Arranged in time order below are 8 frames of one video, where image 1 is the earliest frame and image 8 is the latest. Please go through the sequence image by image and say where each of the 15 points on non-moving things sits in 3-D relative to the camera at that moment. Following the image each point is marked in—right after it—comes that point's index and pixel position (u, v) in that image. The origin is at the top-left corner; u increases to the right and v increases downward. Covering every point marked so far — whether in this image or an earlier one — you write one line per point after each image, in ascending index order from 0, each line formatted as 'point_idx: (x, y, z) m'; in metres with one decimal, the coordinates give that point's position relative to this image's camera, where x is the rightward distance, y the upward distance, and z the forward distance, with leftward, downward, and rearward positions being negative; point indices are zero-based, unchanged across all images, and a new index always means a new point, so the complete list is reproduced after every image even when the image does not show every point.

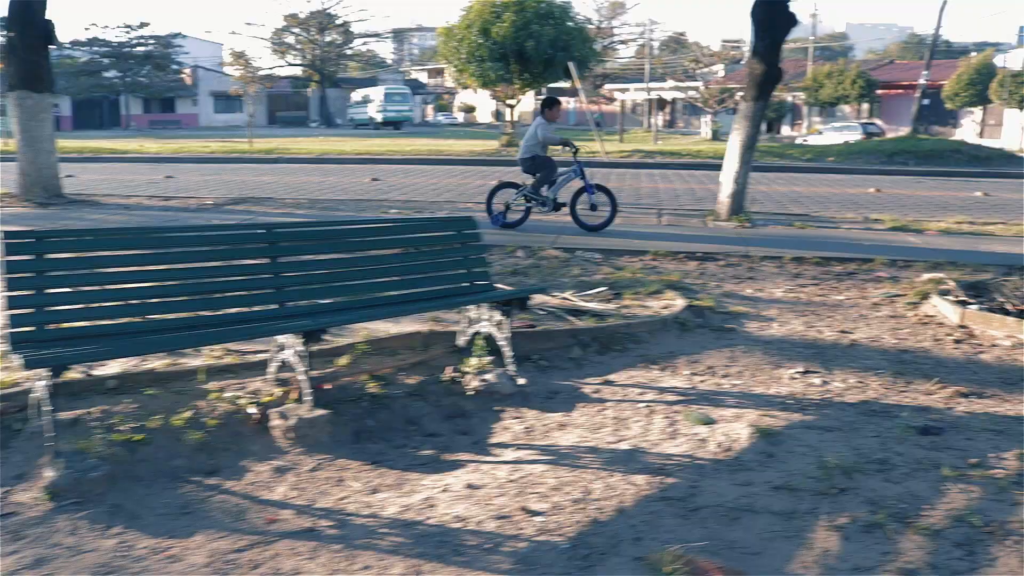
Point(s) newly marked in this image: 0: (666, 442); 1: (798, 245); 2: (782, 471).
0: (+0.8, -0.8, +5.3) m
1: (+2.8, +0.5, +10.3) m
2: (+1.3, -0.9, +4.8) m
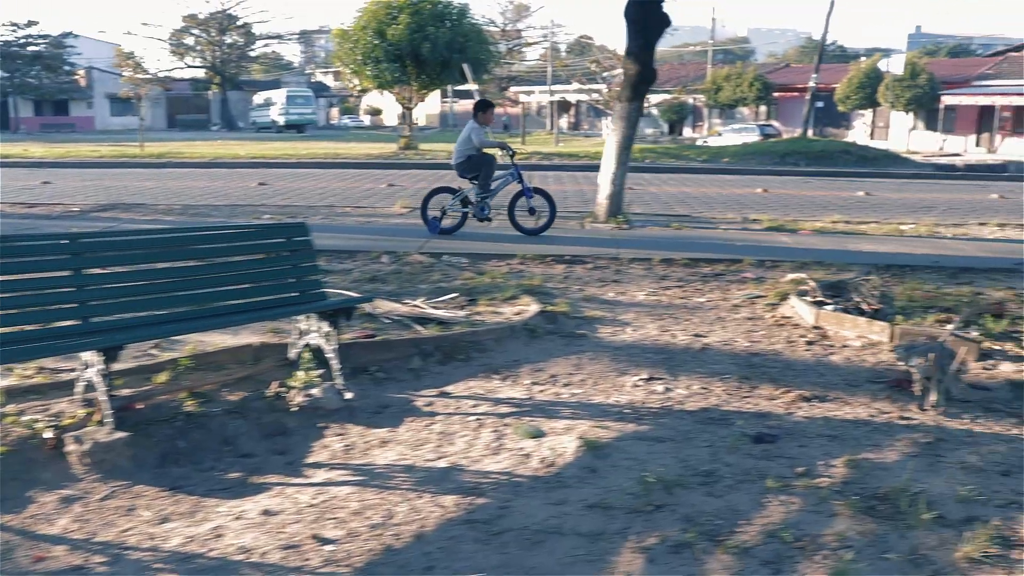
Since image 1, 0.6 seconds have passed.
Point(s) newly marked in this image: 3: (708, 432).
0: (-0.1, -0.8, +5.0) m
1: (+1.5, +0.4, +10.2) m
2: (+0.4, -0.9, +4.5) m
3: (+1.0, -0.7, +5.2) m
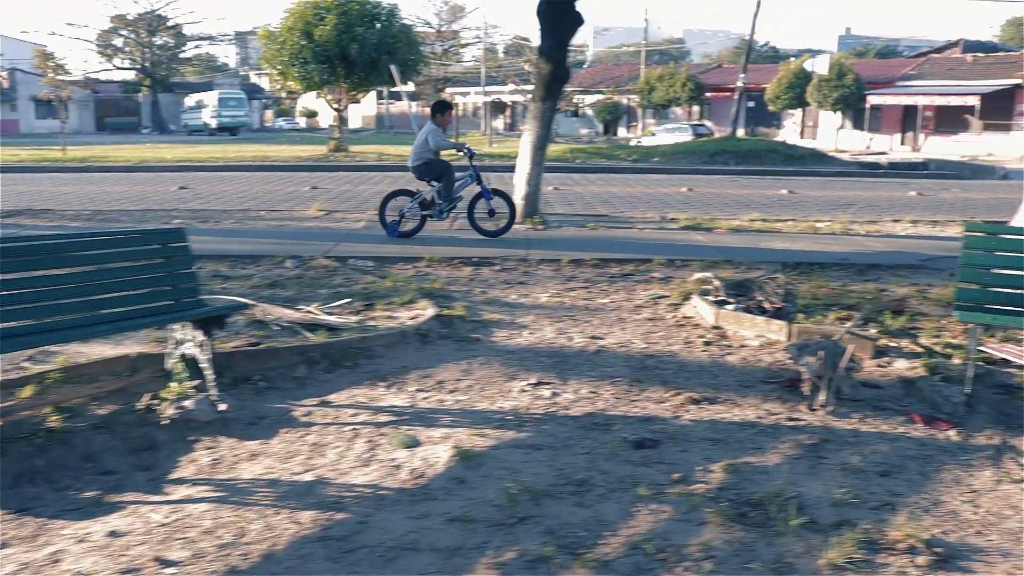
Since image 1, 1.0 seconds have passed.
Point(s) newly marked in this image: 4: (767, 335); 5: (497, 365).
0: (-0.7, -0.9, +4.8) m
1: (+0.6, +0.4, +10.0) m
2: (-0.2, -0.9, +4.4) m
3: (+0.4, -0.8, +5.1) m
4: (+1.7, -0.3, +6.8) m
5: (-0.1, -0.5, +6.3) m
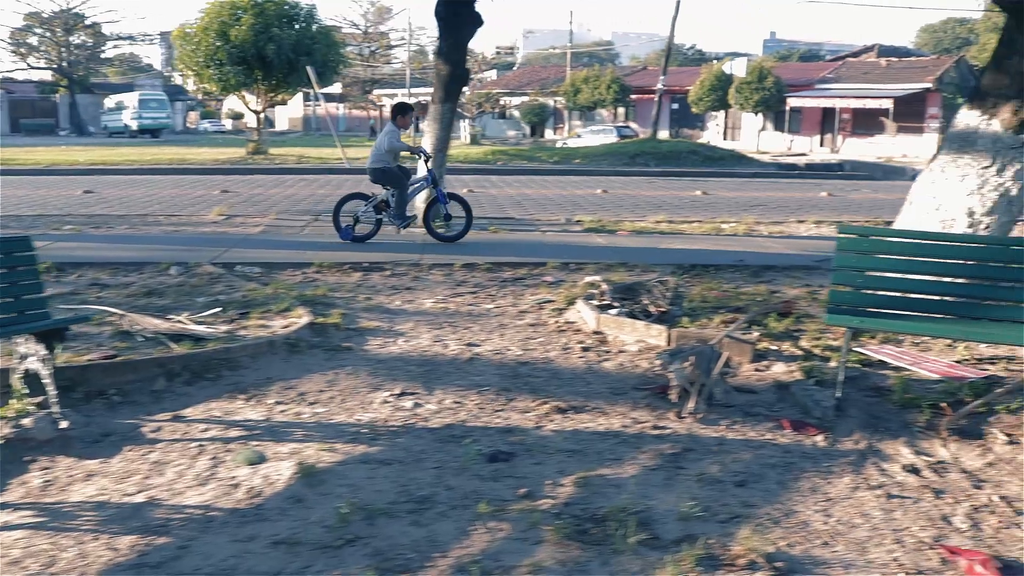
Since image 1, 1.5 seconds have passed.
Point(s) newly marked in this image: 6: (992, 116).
0: (-1.4, -0.9, +4.5) m
1: (-0.4, +0.4, +9.8) m
2: (-0.9, -0.9, +4.1) m
3: (-0.3, -0.8, +4.9) m
4: (+0.9, -0.3, +6.6) m
5: (-0.9, -0.5, +6.1) m
6: (+3.2, +1.1, +6.8) m
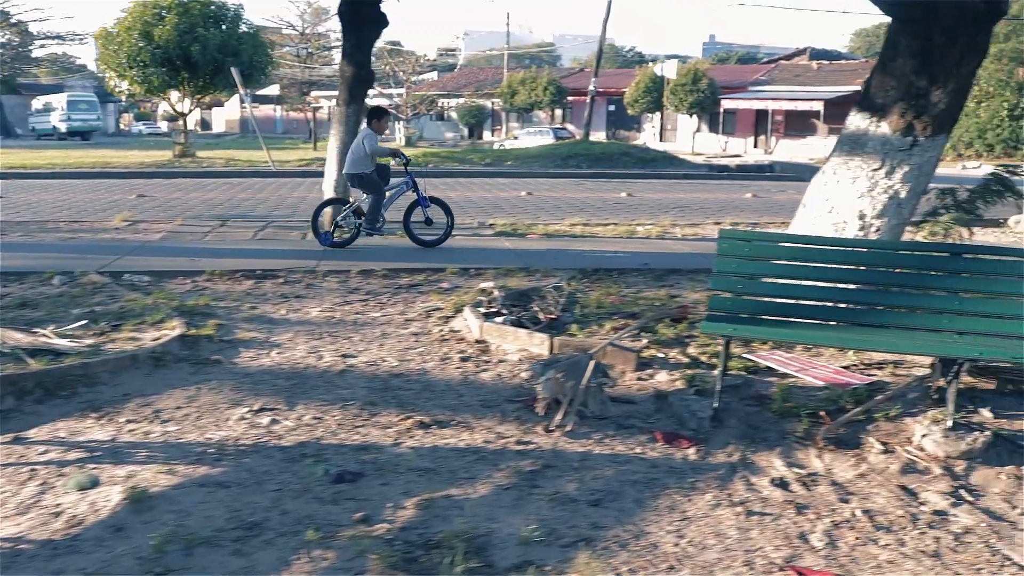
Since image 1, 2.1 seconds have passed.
0: (-2.1, -1.0, +4.2) m
1: (-1.3, +0.3, +9.6) m
2: (-1.5, -1.0, +3.8) m
3: (-1.0, -0.8, +4.6) m
4: (+0.1, -0.4, +6.4) m
5: (-1.6, -0.6, +5.8) m
6: (+2.5, +1.1, +6.7) m
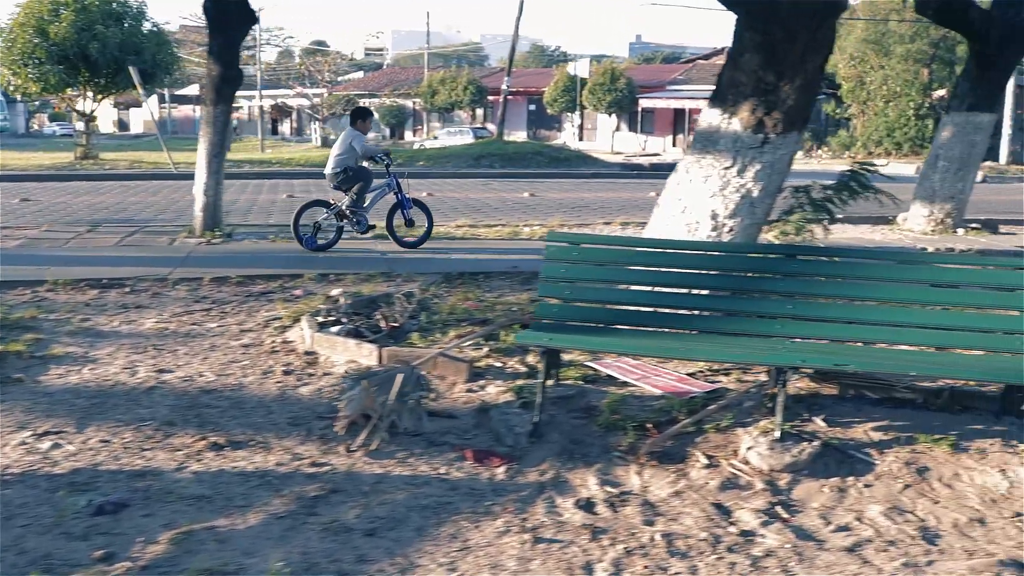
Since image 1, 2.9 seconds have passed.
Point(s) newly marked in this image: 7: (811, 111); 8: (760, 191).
0: (-3.0, -1.0, +3.8) m
1: (-2.5, +0.3, +9.1) m
2: (-2.4, -1.1, +3.4) m
3: (-1.9, -0.9, +4.2) m
4: (-0.9, -0.4, +6.1) m
5: (-2.6, -0.6, +5.3) m
6: (+1.4, +1.1, +6.5) m
7: (+1.9, +1.1, +6.4) m
8: (+1.6, +0.6, +6.5) m
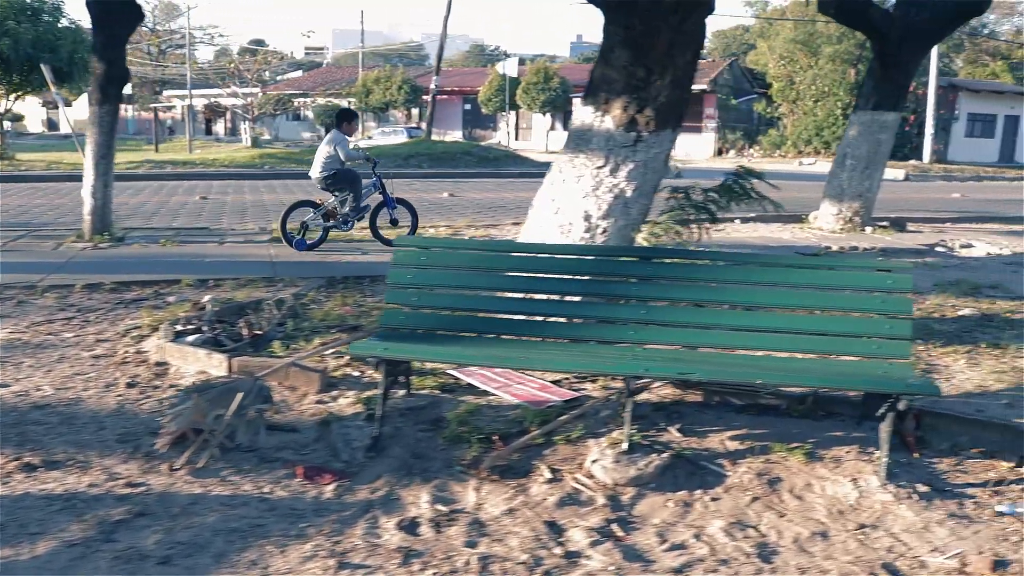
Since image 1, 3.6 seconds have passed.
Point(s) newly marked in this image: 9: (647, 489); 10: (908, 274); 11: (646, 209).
0: (-3.7, -1.1, +3.4) m
1: (-3.4, +0.2, +8.8) m
2: (-3.1, -1.1, +3.0) m
3: (-2.6, -0.9, +3.9) m
4: (-1.7, -0.5, +5.8) m
5: (-3.4, -0.7, +5.0) m
6: (+0.6, +1.1, +6.3) m
7: (+1.1, +1.1, +6.3) m
8: (+0.7, +0.6, +6.3) m
9: (+0.6, -0.9, +4.5) m
10: (+1.9, +0.1, +4.9) m
11: (+0.8, +0.5, +6.4) m
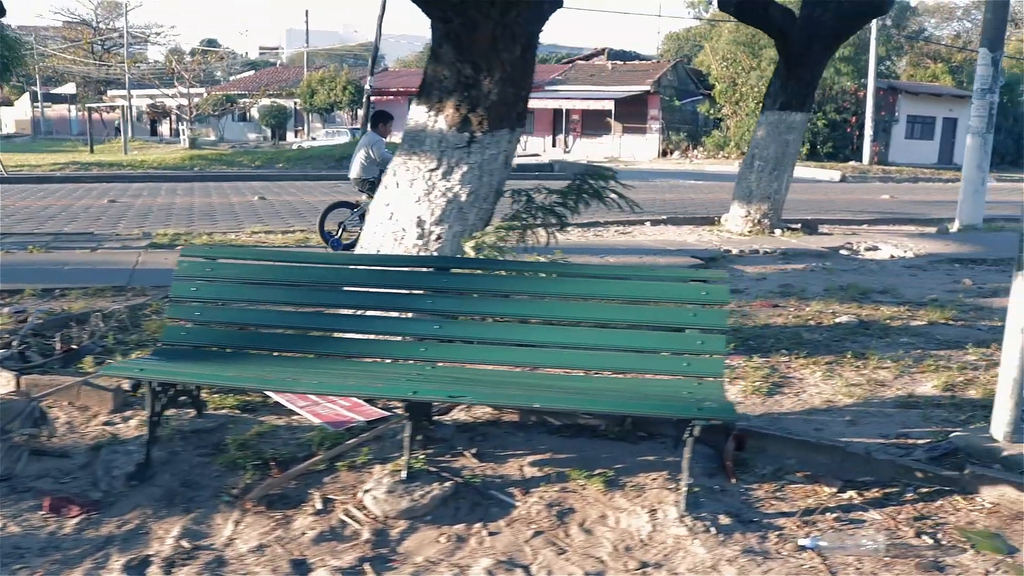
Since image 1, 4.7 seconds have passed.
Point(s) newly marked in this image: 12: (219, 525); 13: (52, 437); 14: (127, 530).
0: (-4.6, -1.2, +2.9) m
1: (-4.5, +0.1, +8.3) m
2: (-4.0, -1.2, +2.6) m
3: (-3.6, -1.0, +3.4) m
4: (-2.7, -0.5, +5.3) m
5: (-4.3, -0.8, +4.5) m
6: (-0.4, +1.0, +5.9) m
7: (+0.1, +1.1, +5.9) m
8: (-0.2, +0.5, +5.9) m
9: (-0.4, -0.9, +4.1) m
10: (+0.9, 0.0, +4.5) m
11: (-0.2, +0.4, +6.0) m
12: (-1.2, -1.0, +4.1) m
13: (-2.2, -0.7, +4.8) m
14: (-1.5, -1.0, +4.0) m
